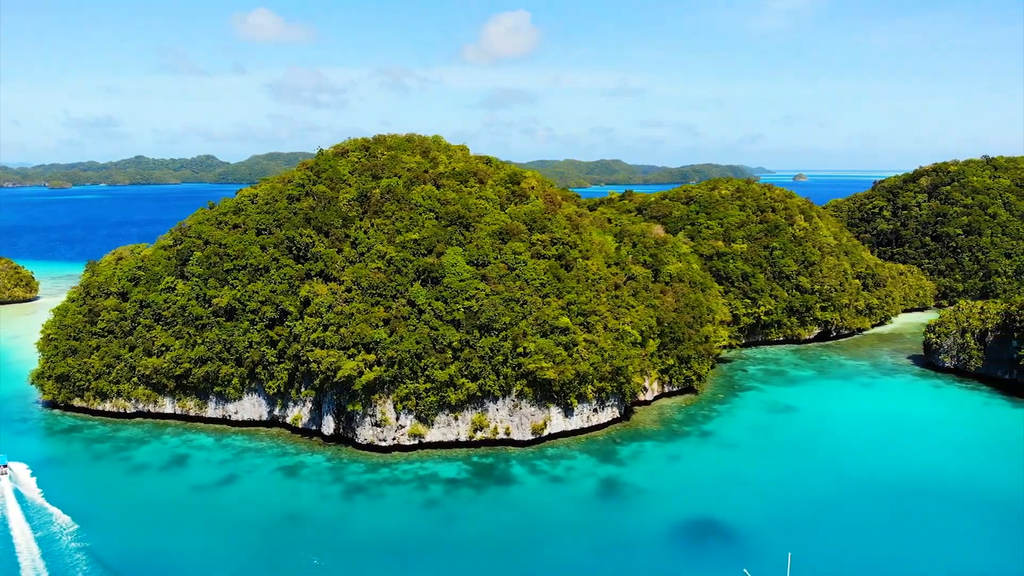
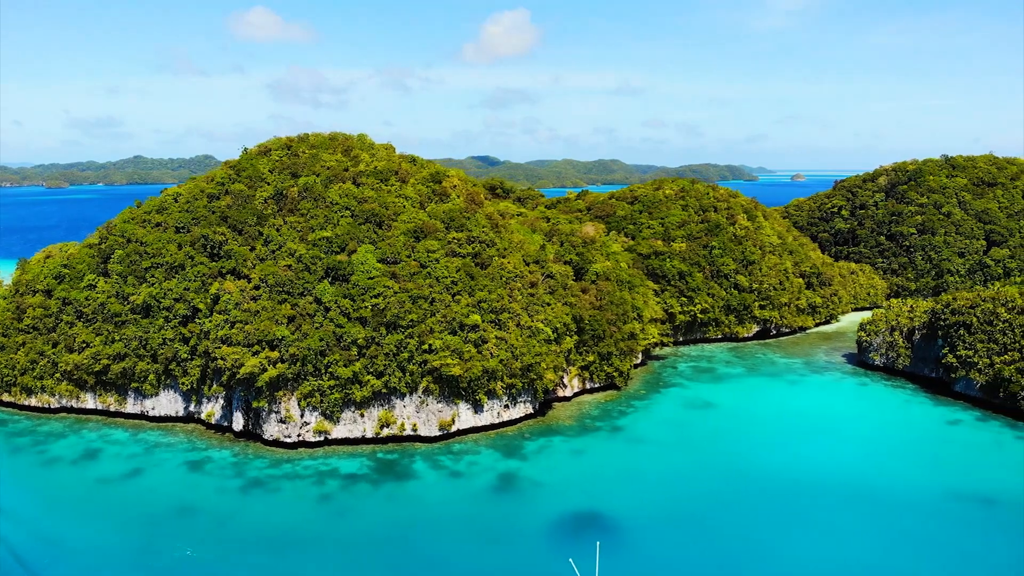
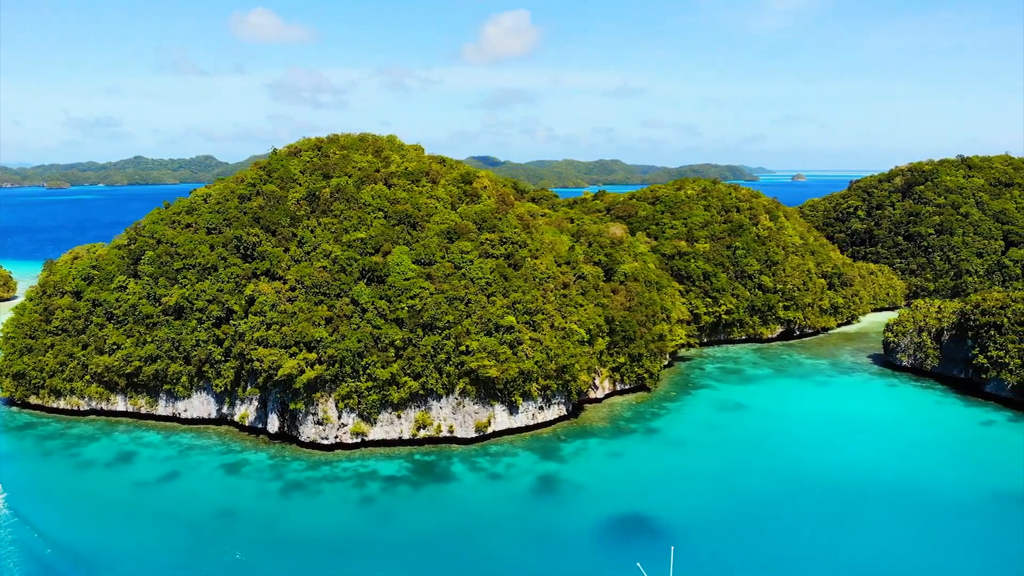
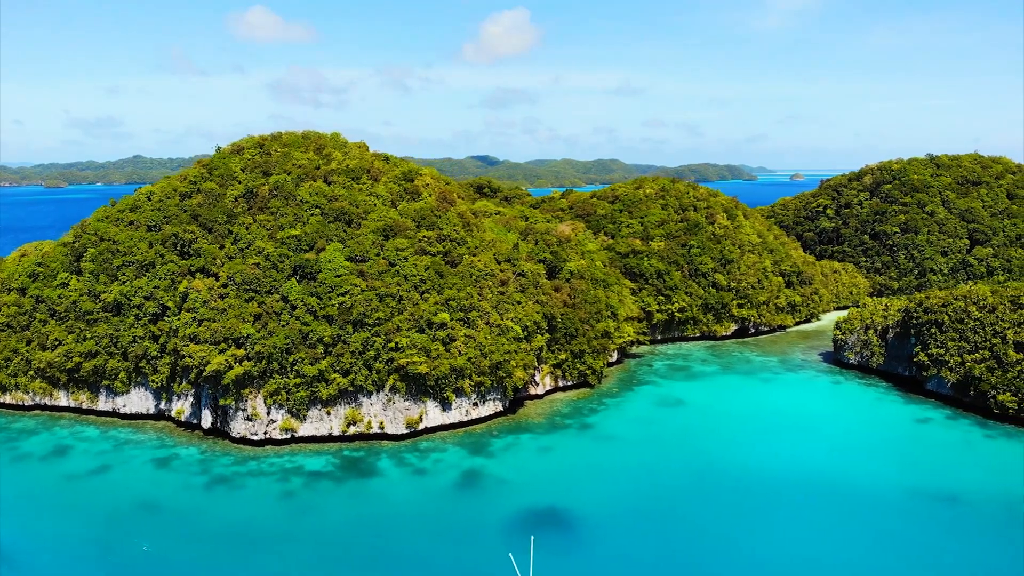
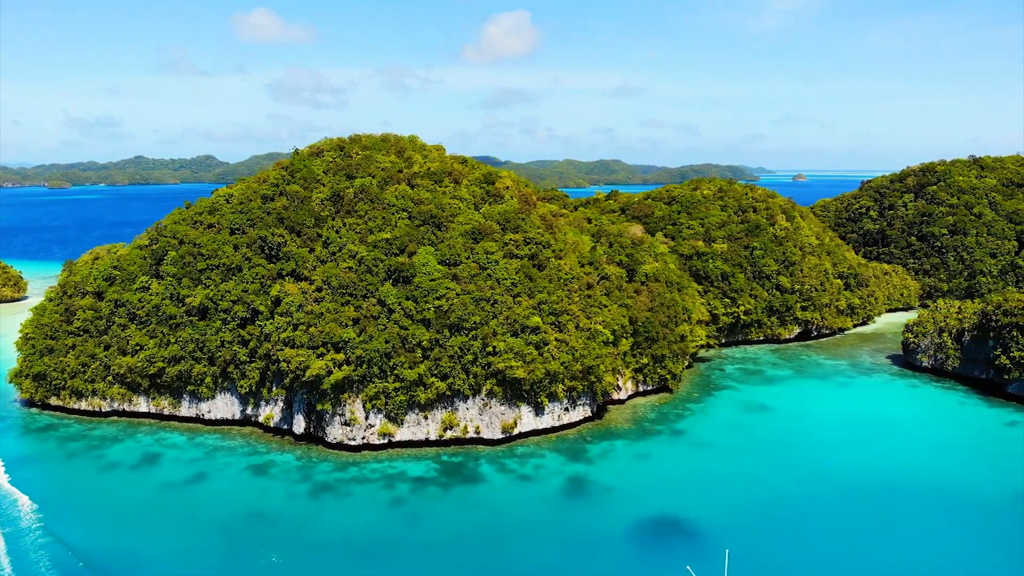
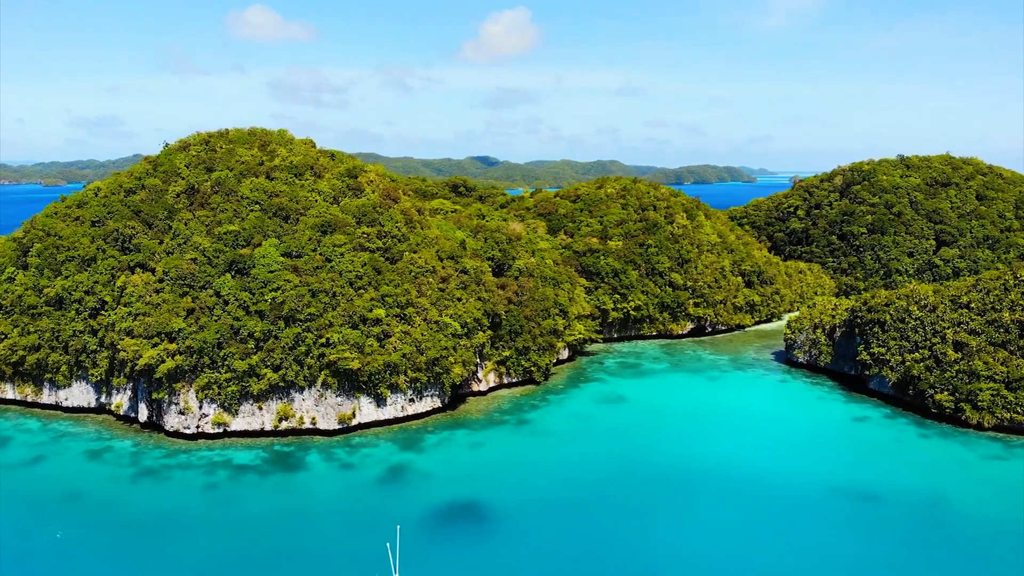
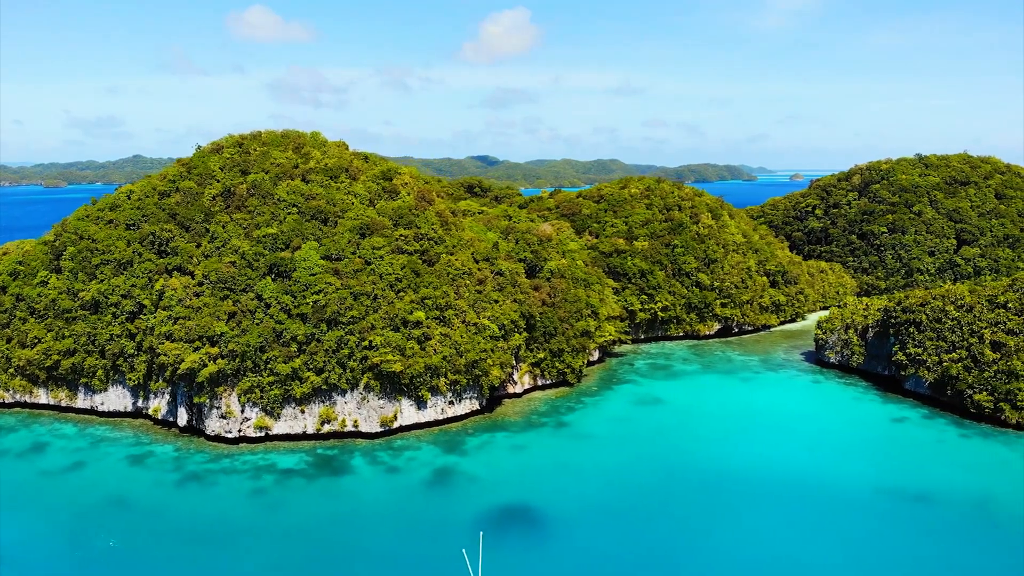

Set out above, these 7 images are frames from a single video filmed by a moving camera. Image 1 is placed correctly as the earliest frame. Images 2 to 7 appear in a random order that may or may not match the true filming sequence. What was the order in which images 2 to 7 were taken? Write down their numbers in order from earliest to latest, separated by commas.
5, 3, 2, 4, 7, 6
